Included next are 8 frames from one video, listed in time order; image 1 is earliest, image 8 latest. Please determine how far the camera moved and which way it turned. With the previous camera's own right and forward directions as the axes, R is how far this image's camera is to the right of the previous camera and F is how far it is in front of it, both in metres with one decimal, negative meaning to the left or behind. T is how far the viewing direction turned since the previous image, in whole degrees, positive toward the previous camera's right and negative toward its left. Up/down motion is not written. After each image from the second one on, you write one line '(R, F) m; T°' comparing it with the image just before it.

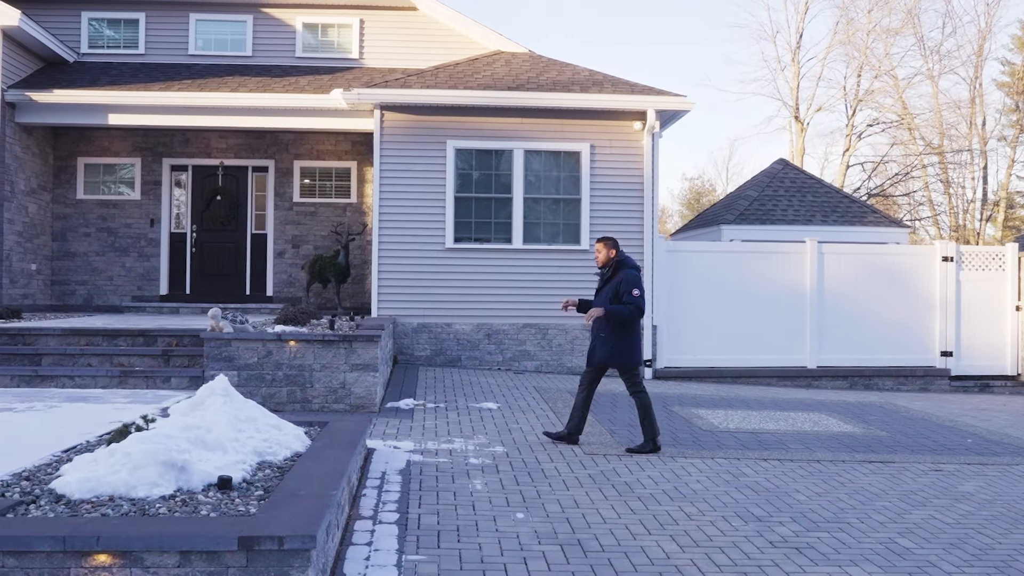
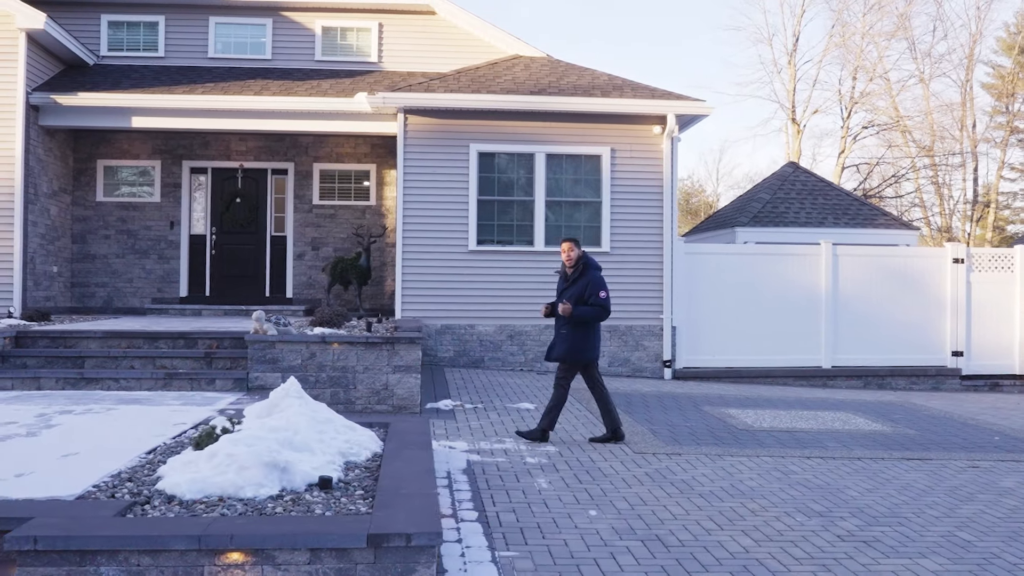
(-0.5, -0.1) m; +1°
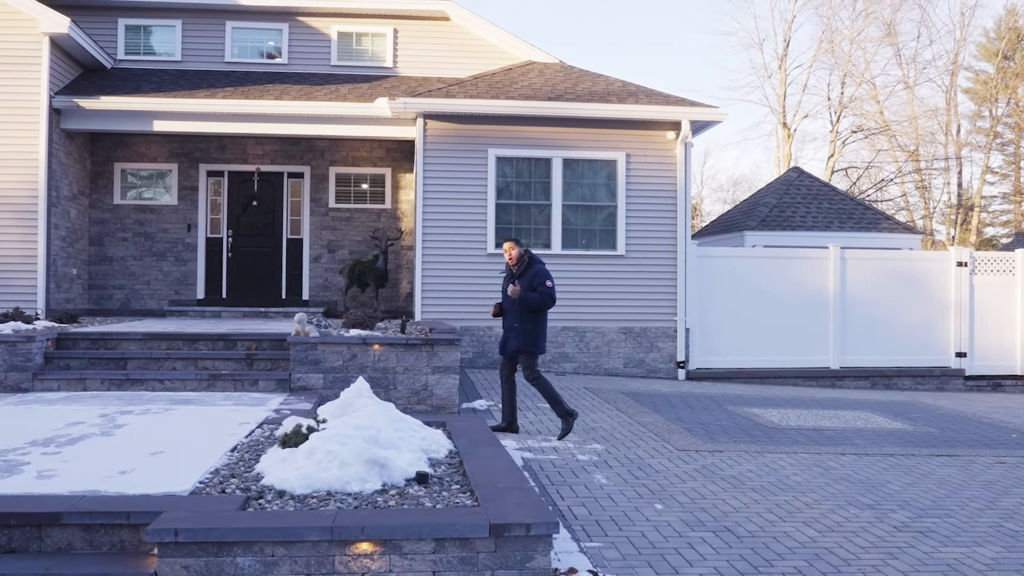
(-0.5, -0.2) m; +2°
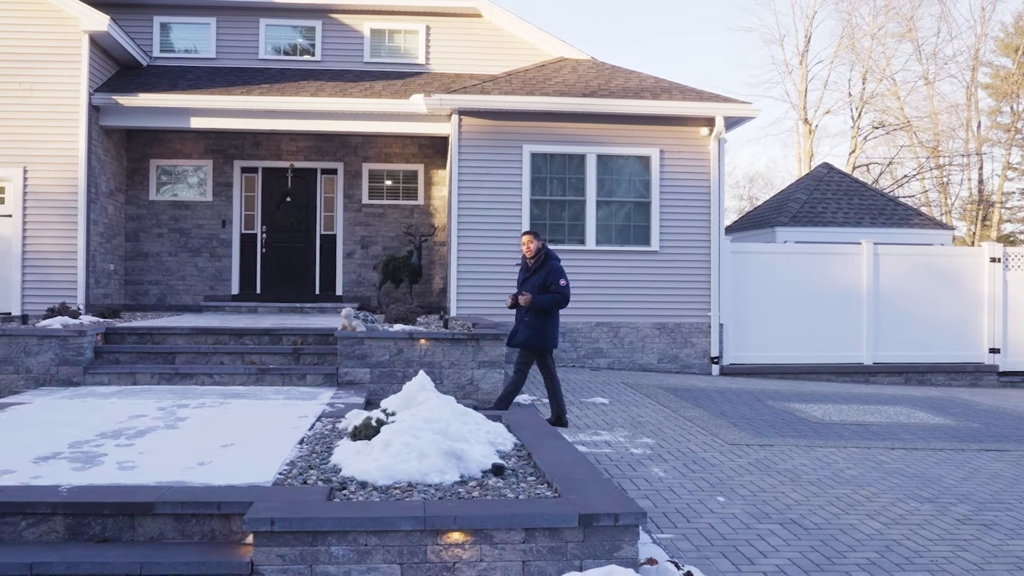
(-0.3, -0.1) m; 0°
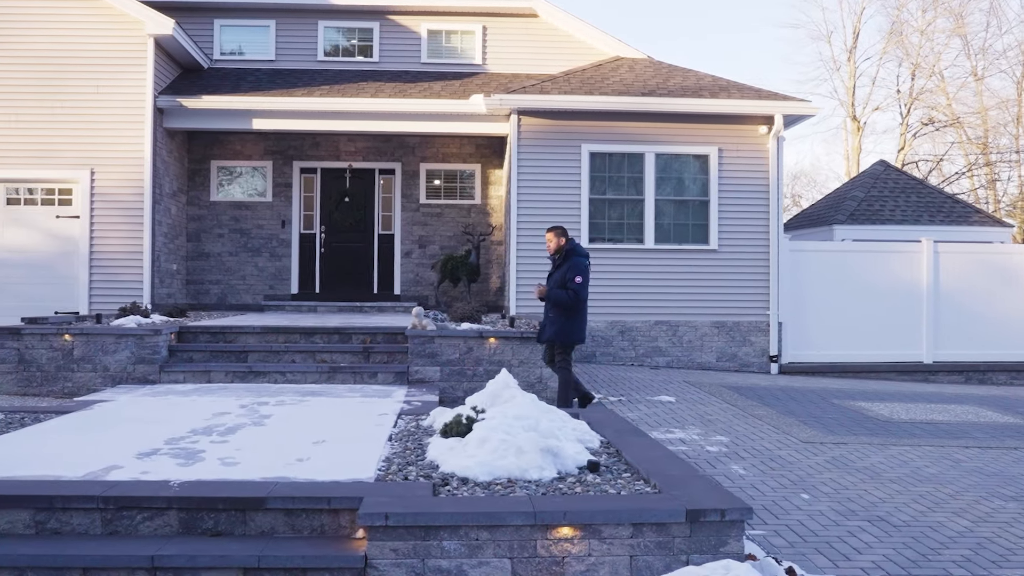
(-0.3, -0.1) m; -2°
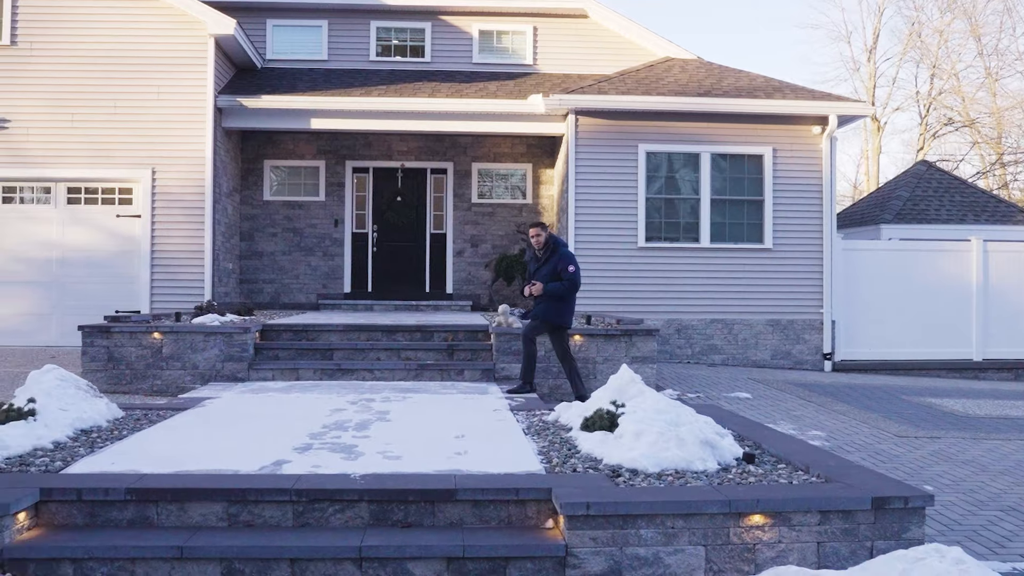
(-0.8, -0.1) m; +1°
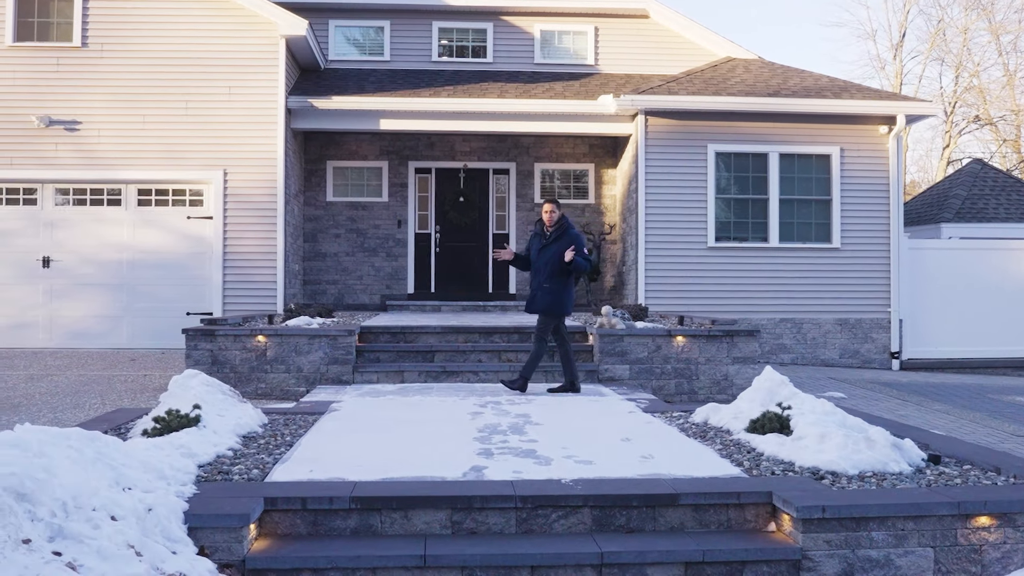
(-0.9, 0.0) m; +1°
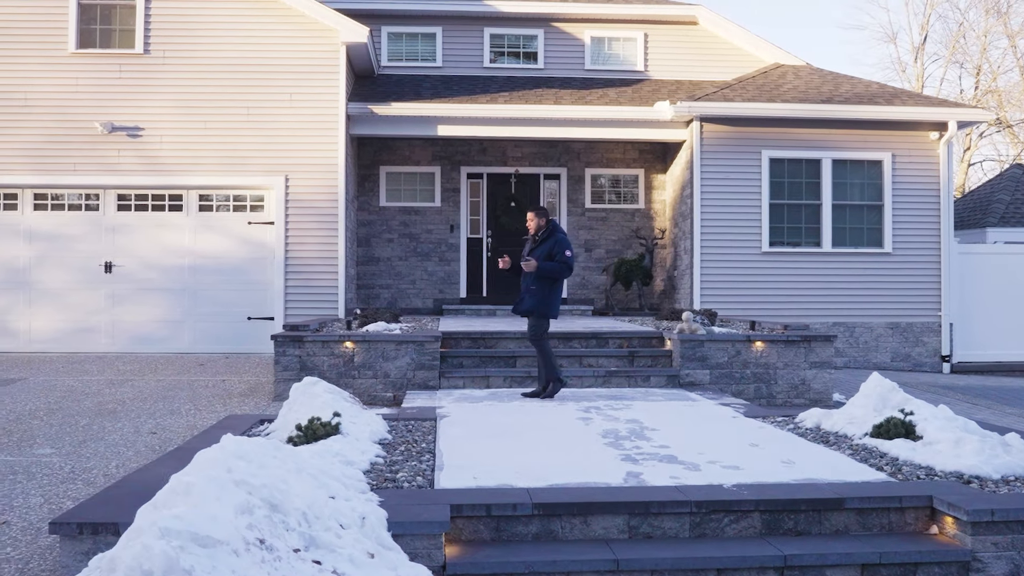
(-0.7, -0.1) m; +1°
